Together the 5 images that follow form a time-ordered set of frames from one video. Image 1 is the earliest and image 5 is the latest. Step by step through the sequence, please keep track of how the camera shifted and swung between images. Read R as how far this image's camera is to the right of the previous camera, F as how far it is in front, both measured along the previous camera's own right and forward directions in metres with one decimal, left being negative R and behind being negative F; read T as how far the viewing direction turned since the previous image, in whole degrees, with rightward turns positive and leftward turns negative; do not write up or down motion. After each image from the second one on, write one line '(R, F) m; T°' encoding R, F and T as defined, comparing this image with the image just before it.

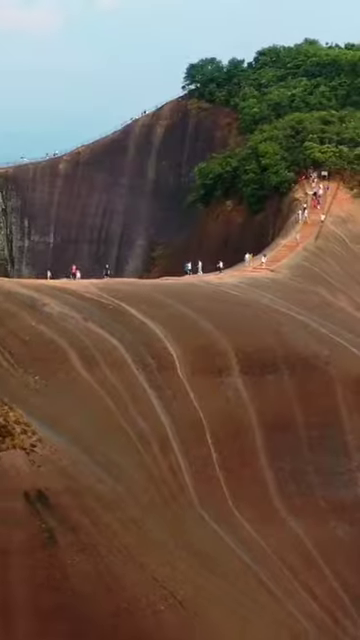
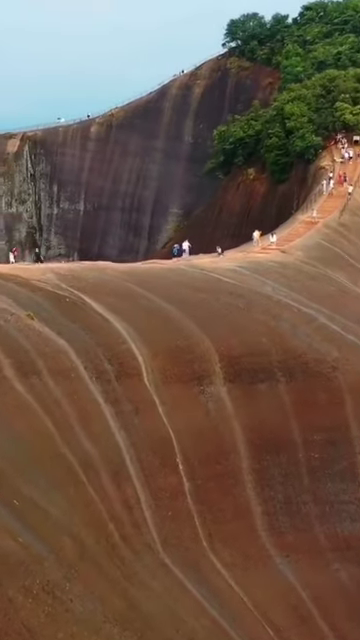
(+0.8, +2.4) m; -3°
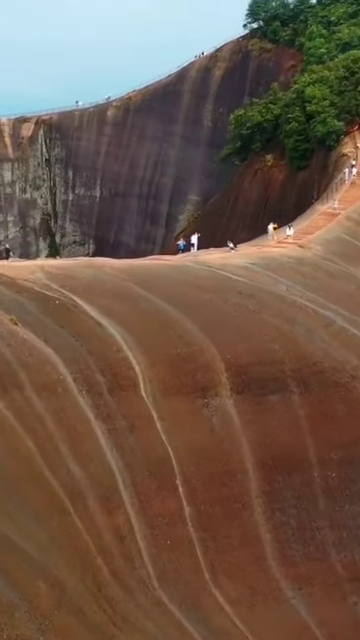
(+0.2, +1.1) m; -1°
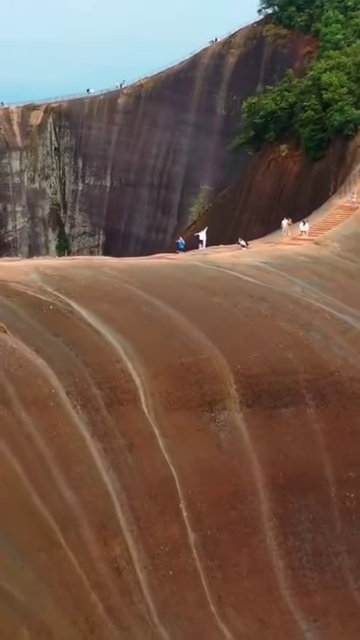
(+0.1, +0.8) m; -1°
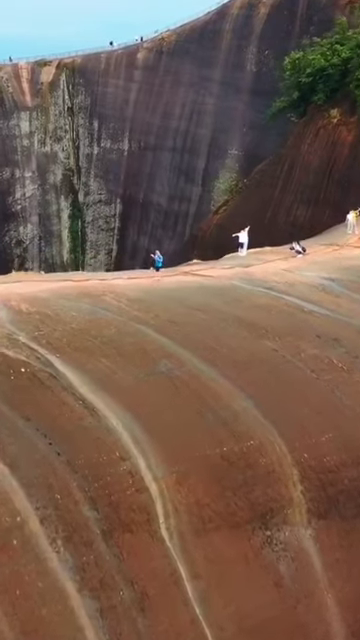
(-0.1, +3.2) m; -1°
